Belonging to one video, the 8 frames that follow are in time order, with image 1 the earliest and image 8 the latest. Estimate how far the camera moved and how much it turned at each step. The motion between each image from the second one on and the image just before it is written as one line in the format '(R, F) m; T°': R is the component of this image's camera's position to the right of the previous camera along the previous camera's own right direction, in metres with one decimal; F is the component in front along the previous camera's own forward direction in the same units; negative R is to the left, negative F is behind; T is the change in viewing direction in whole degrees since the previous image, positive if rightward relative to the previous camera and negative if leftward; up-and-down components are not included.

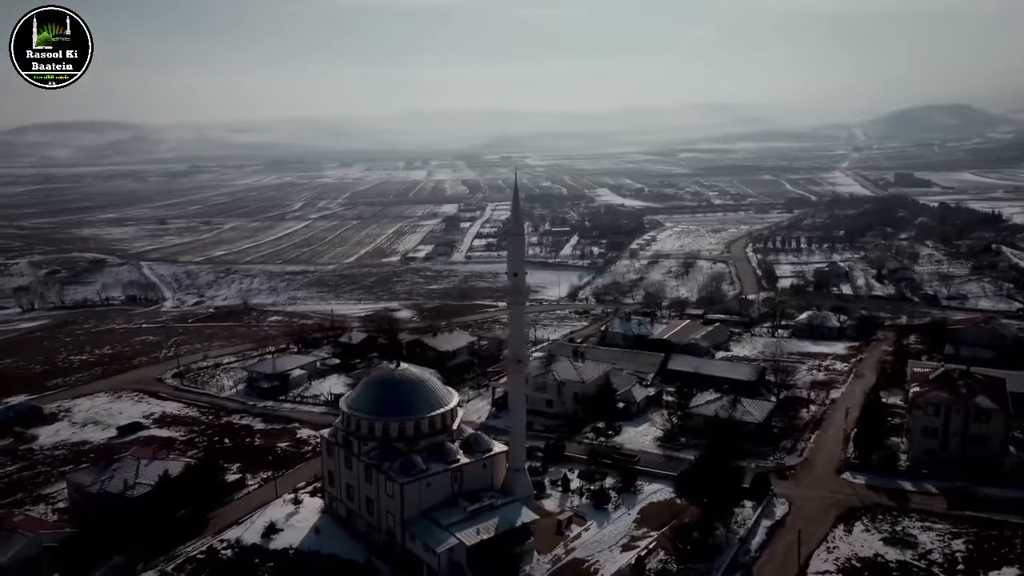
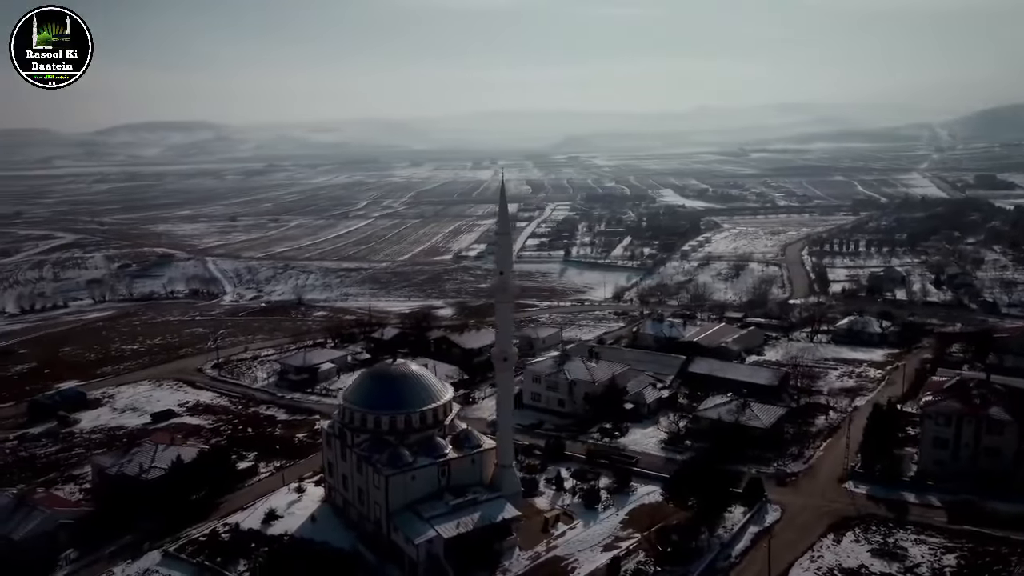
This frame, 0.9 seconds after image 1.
(+1.4, -0.1) m; -5°
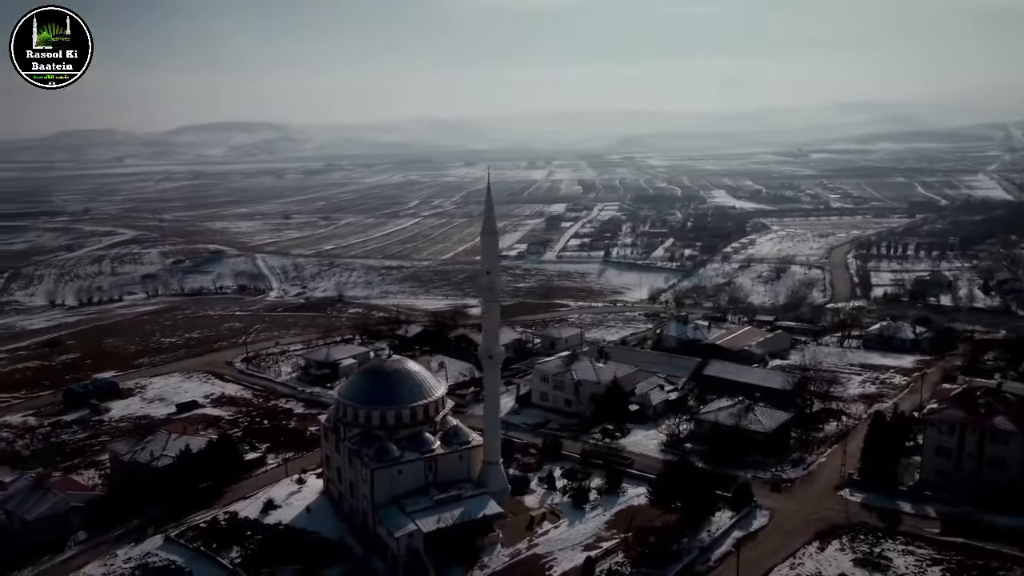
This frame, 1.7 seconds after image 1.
(+1.2, -0.1) m; -4°
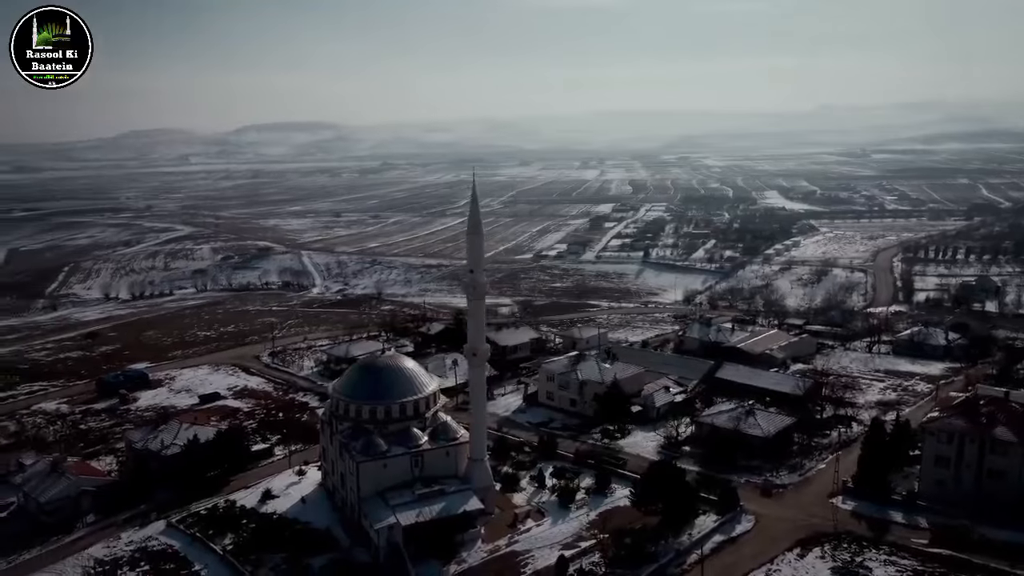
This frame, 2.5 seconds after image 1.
(+1.2, -0.1) m; -4°
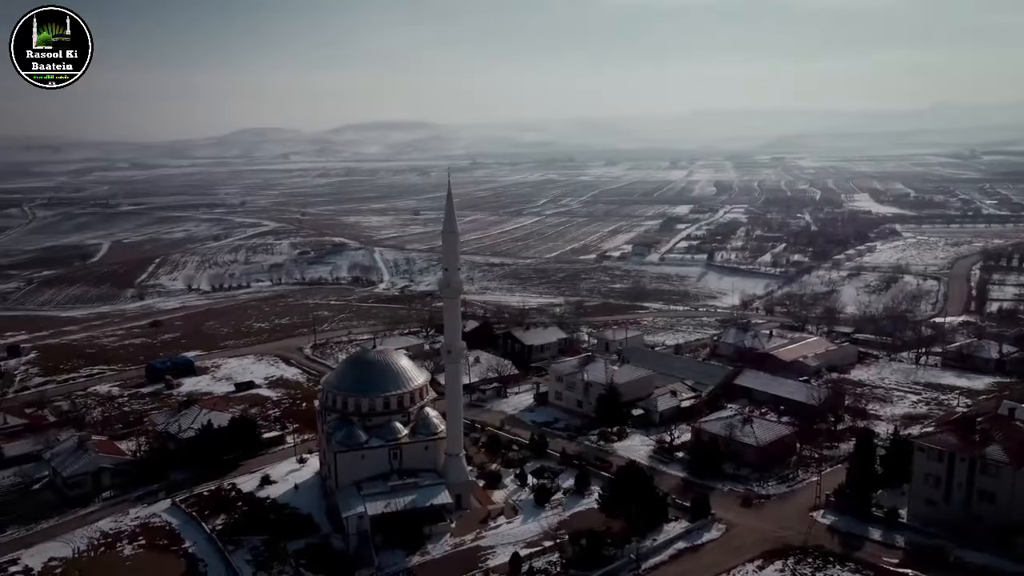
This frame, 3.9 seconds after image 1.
(+2.0, -0.1) m; -6°
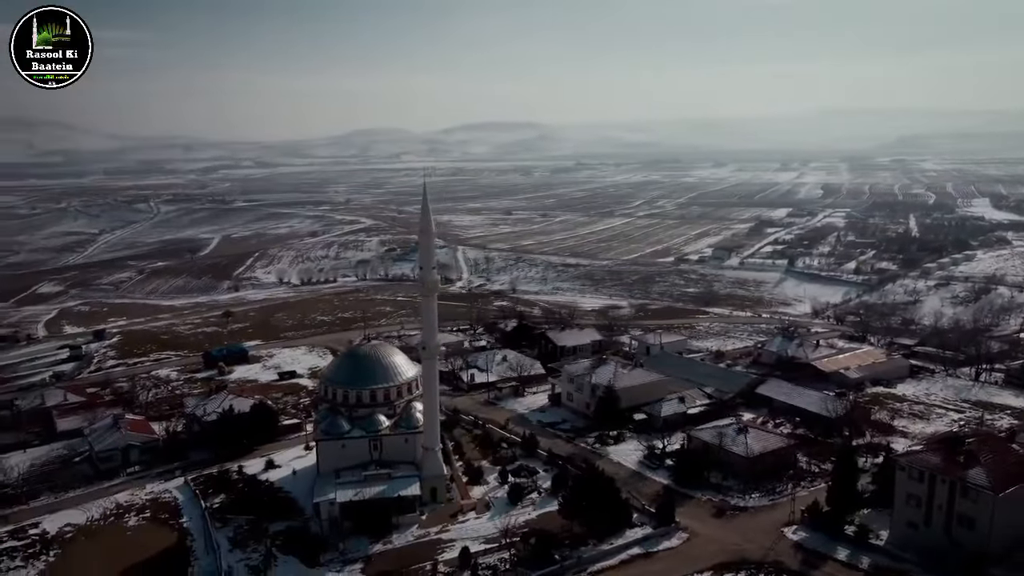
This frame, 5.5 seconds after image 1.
(+2.3, 0.0) m; -8°
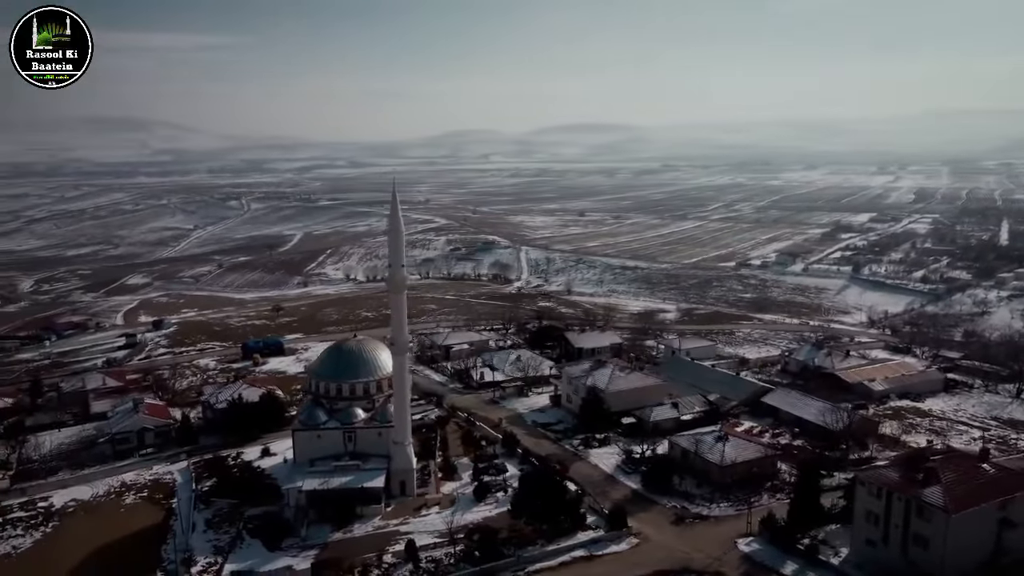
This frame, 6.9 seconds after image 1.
(+2.2, 0.0) m; -6°
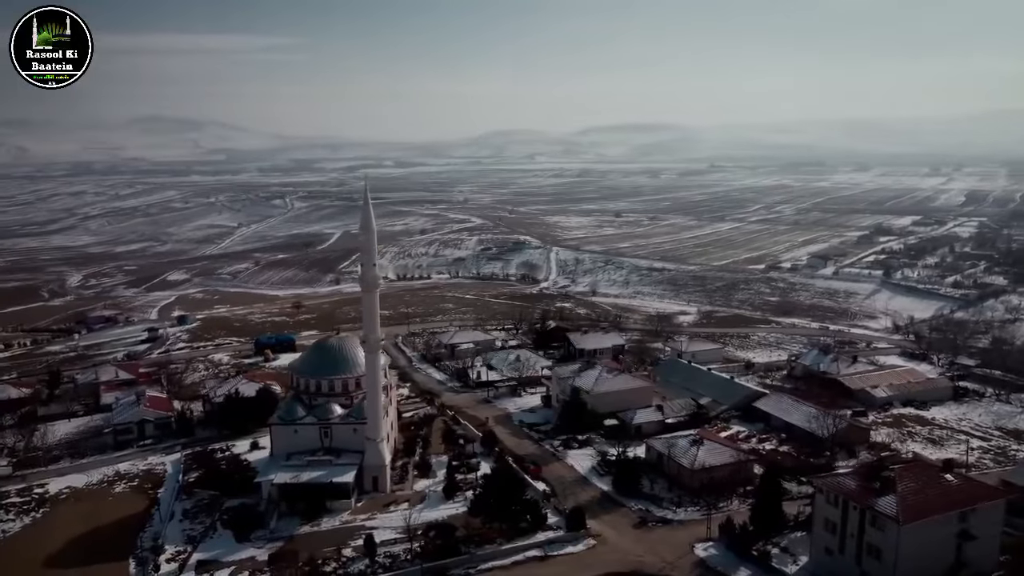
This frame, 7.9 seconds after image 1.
(+1.4, 0.0) m; -3°
